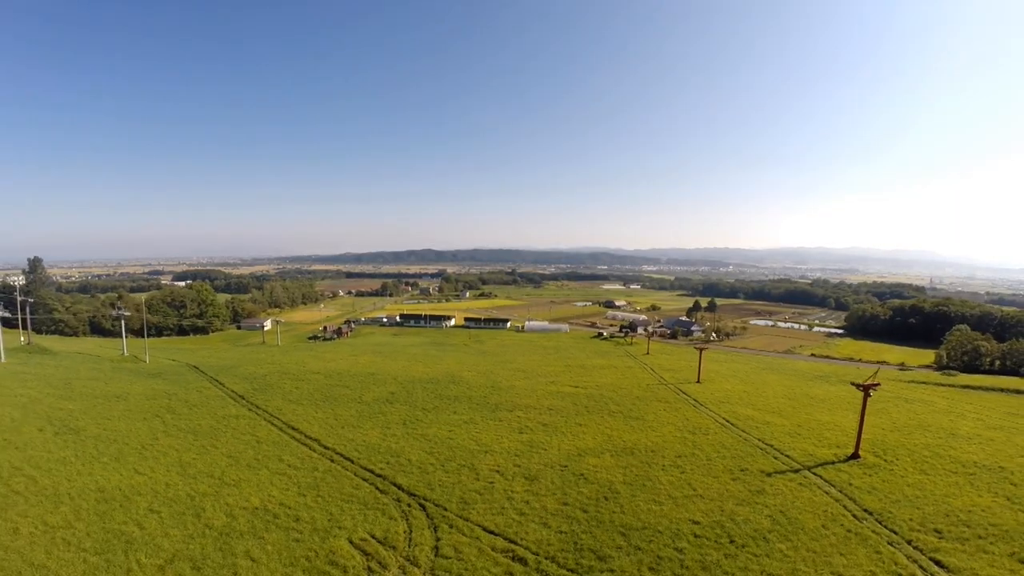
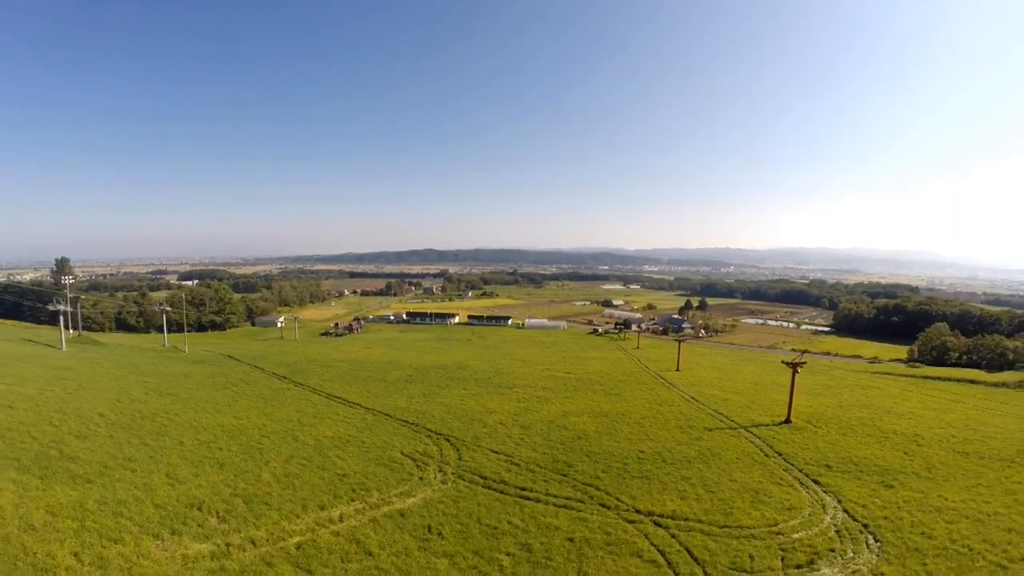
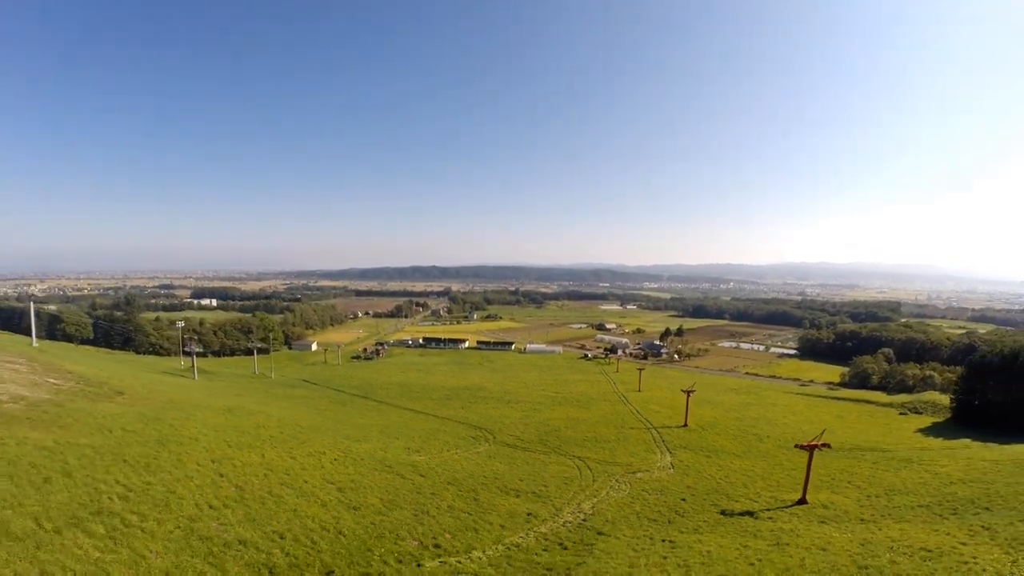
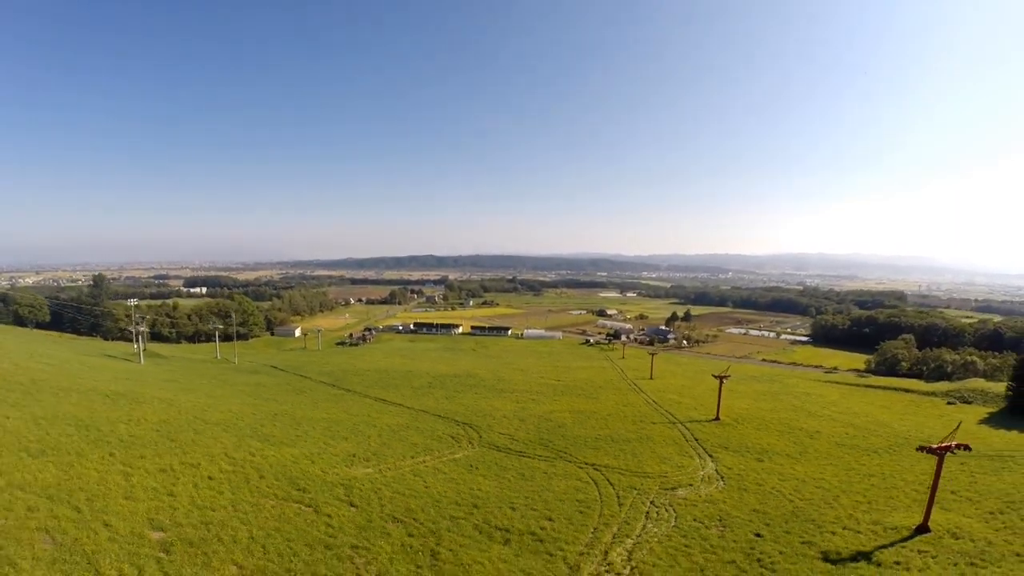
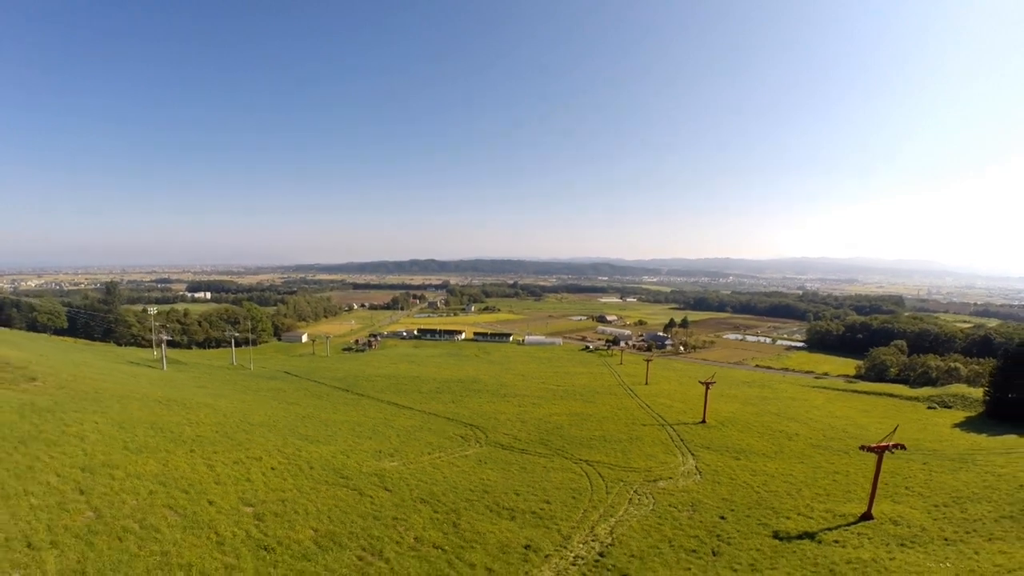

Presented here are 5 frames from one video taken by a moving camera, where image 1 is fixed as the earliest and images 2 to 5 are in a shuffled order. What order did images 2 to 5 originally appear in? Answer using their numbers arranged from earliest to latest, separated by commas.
2, 4, 5, 3
